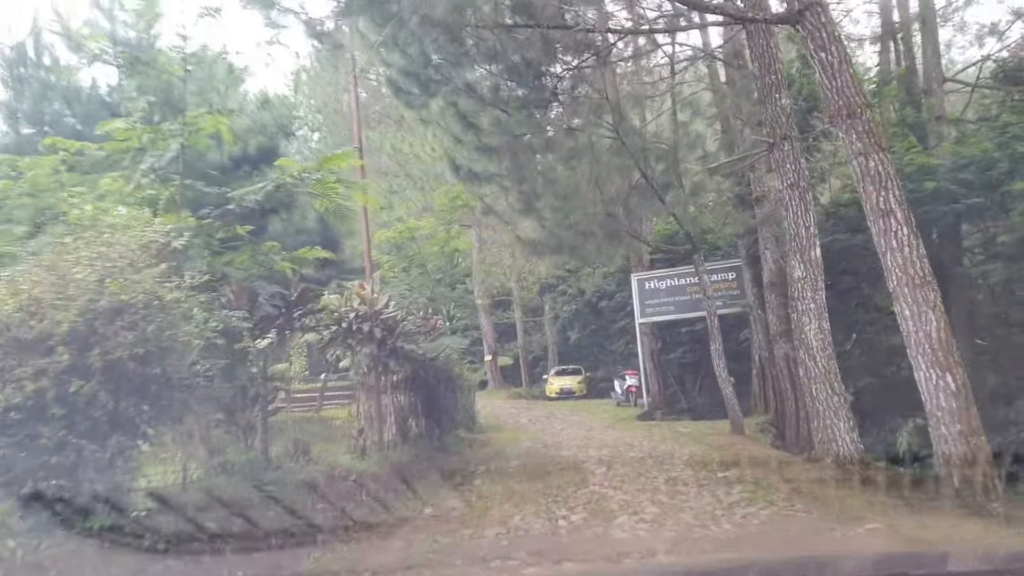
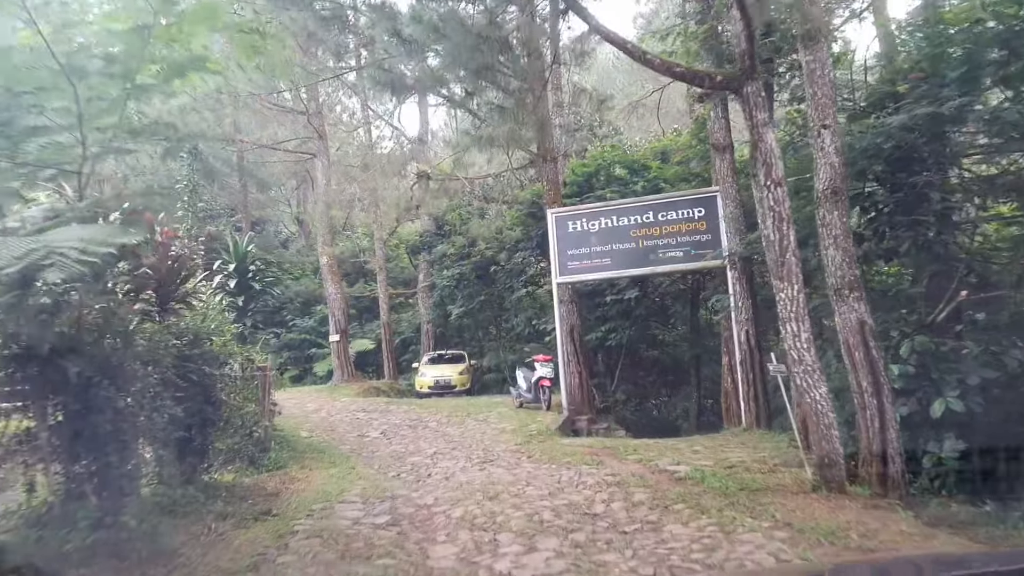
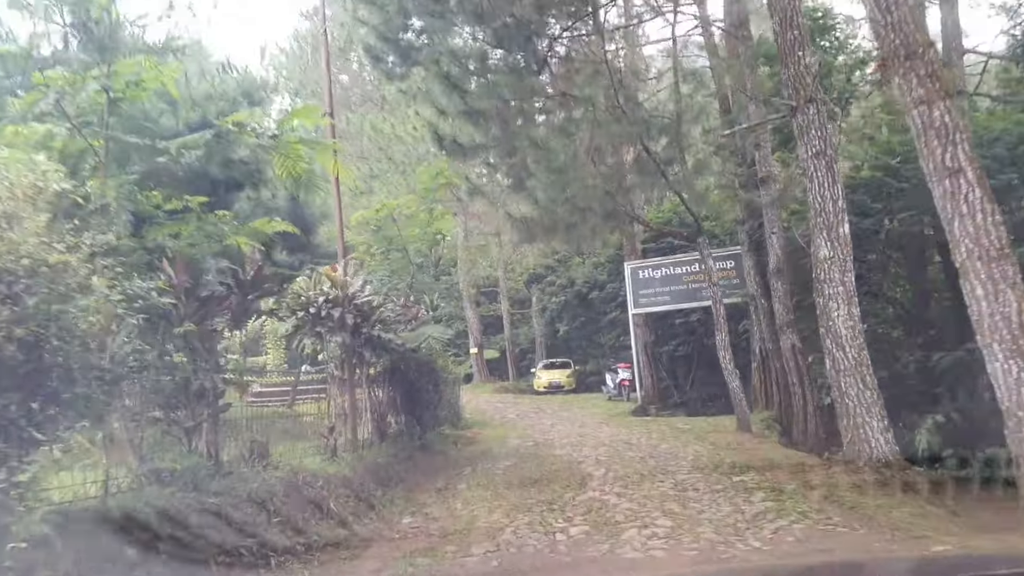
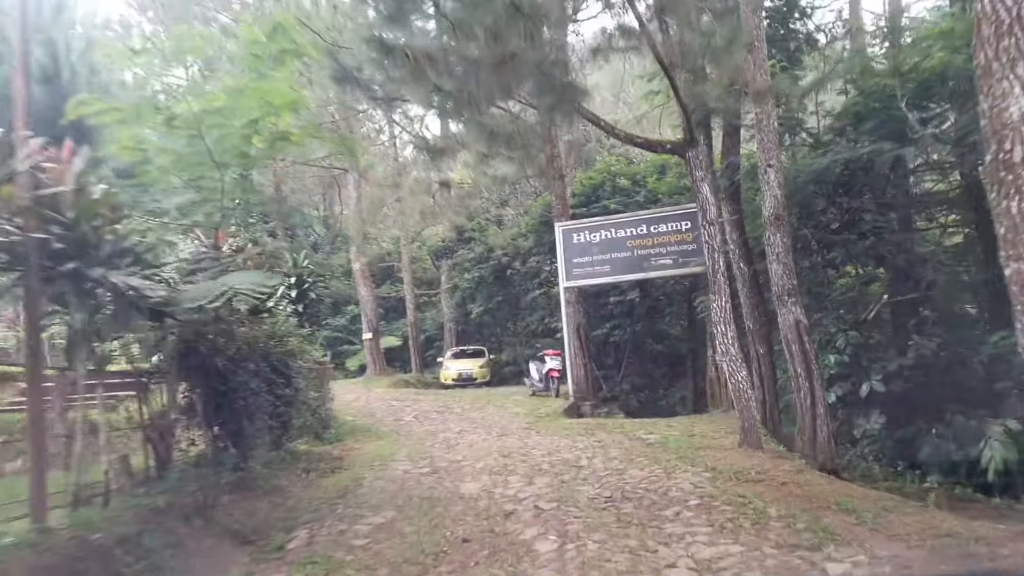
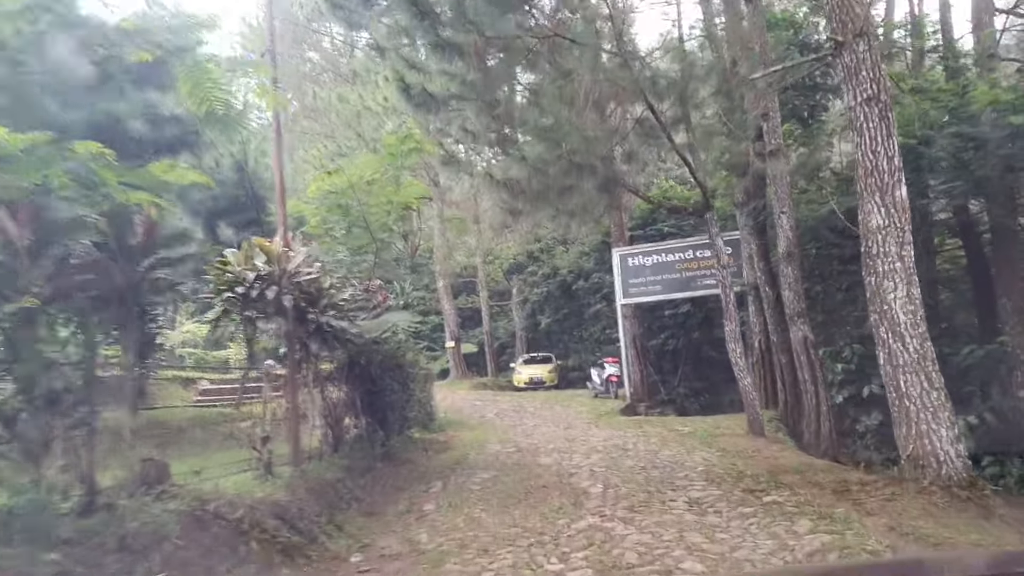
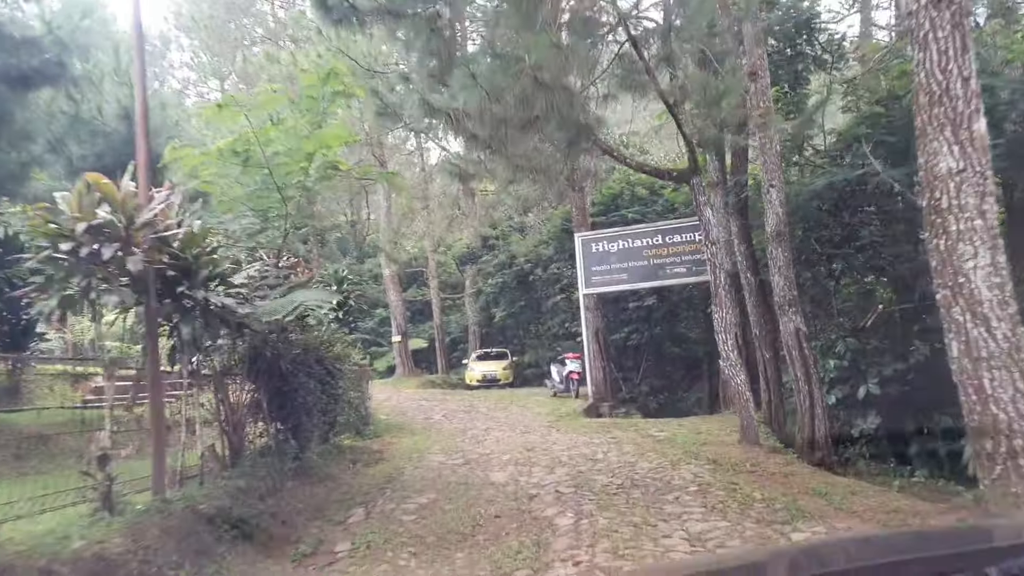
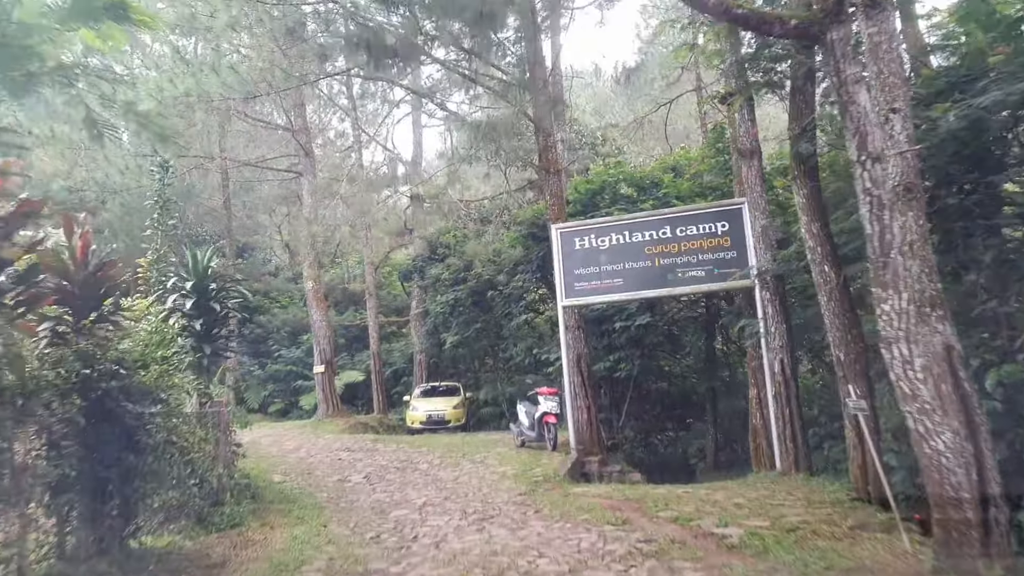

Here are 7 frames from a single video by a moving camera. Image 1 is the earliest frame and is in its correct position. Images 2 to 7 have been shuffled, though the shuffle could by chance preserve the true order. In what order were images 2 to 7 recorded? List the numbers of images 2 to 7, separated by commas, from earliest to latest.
3, 5, 6, 4, 2, 7
